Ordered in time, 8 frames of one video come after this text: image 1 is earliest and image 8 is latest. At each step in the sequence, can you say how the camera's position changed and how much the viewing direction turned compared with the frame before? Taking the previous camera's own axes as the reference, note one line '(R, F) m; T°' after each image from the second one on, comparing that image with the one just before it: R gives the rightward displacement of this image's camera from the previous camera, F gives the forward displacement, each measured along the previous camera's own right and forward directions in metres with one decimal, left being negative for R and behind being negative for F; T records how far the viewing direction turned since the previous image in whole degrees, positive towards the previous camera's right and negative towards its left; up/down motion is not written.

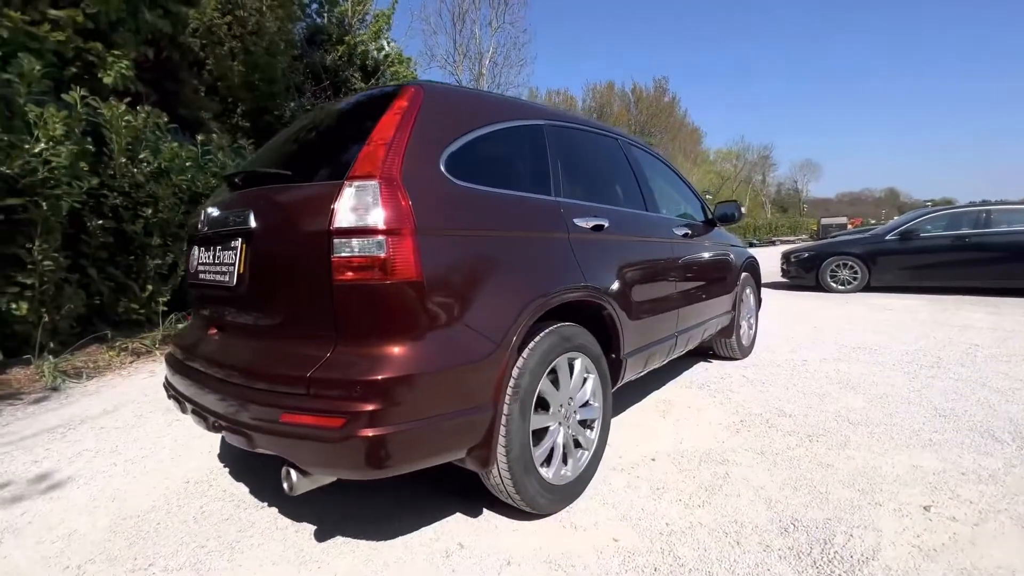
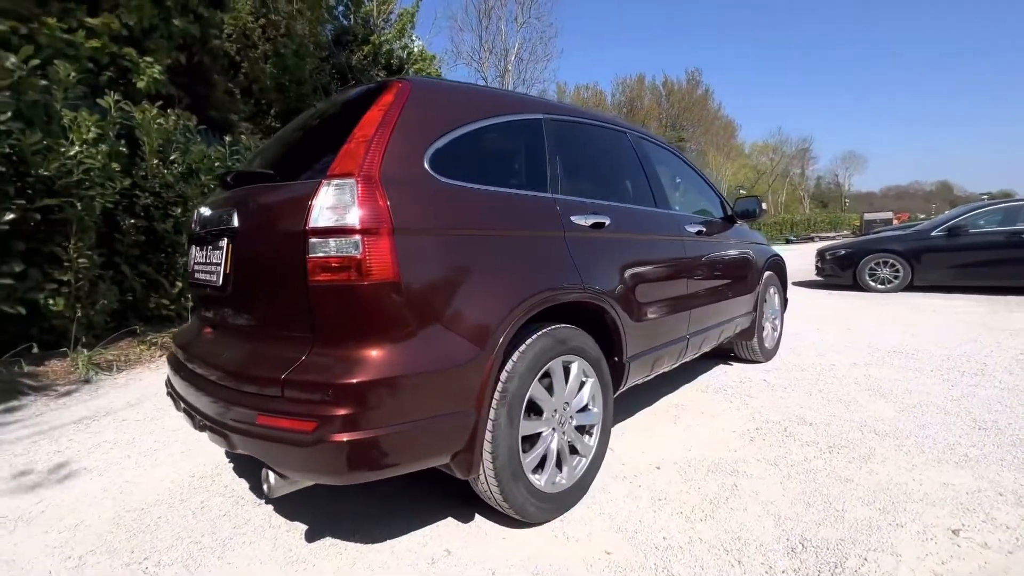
(+0.2, +0.1) m; -4°
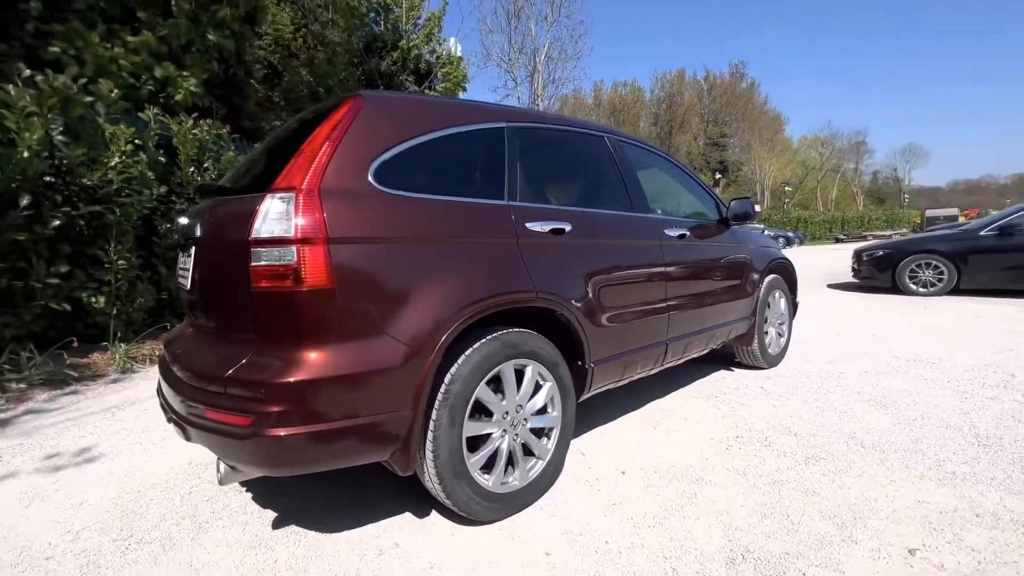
(+0.5, -0.1) m; -6°
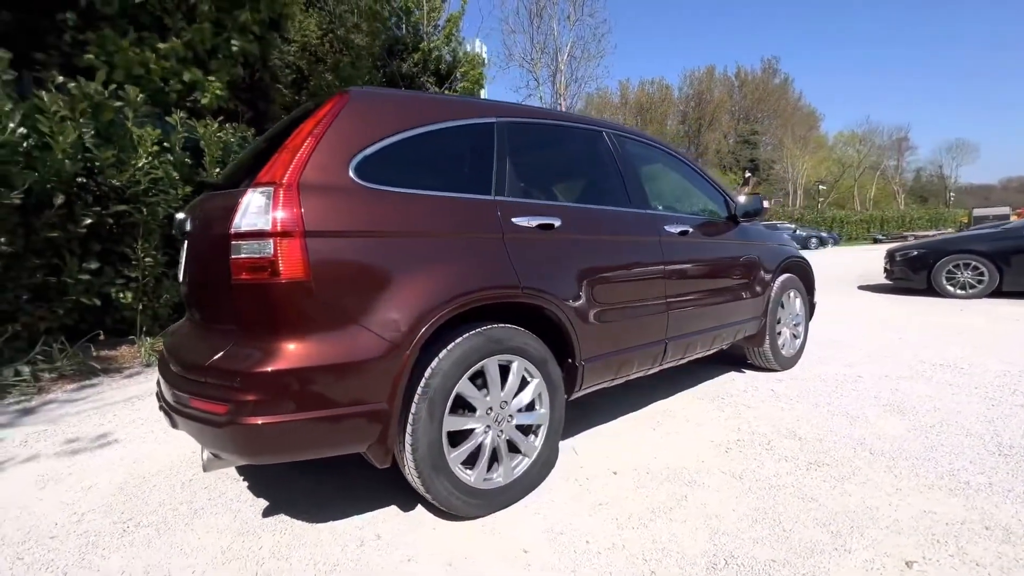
(+0.2, 0.0) m; -4°
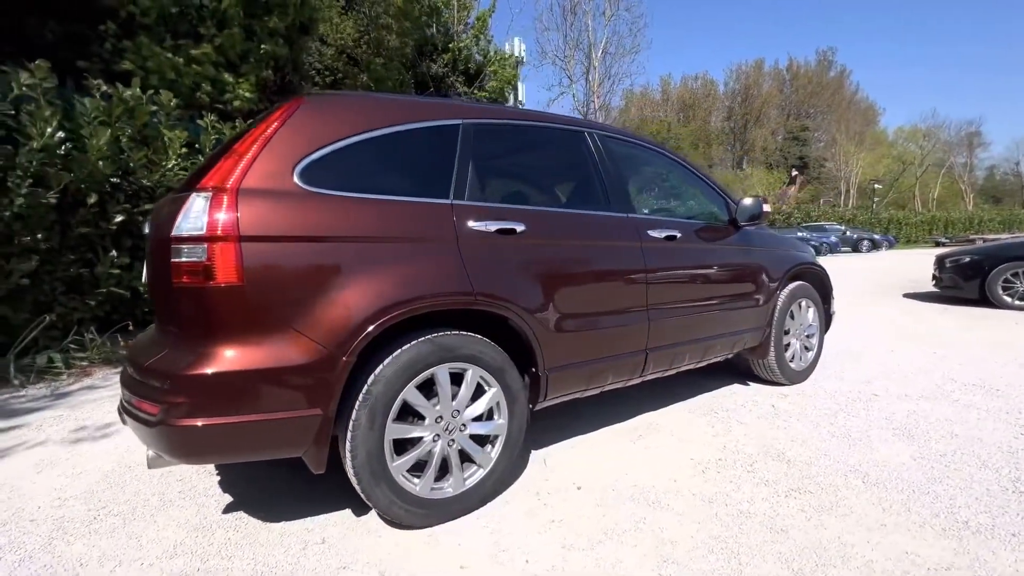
(+0.5, +0.1) m; -6°
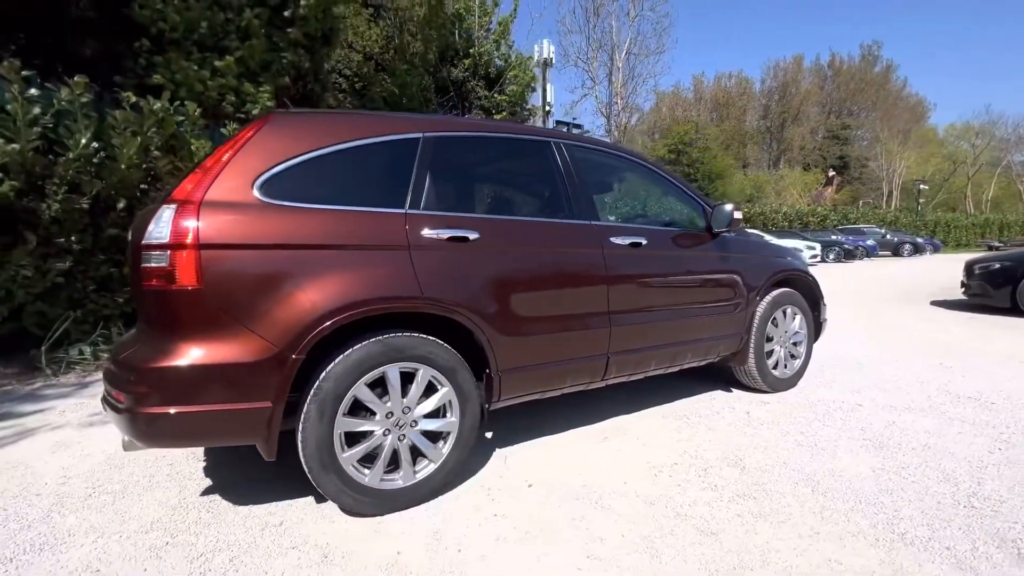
(+0.5, -0.1) m; -6°
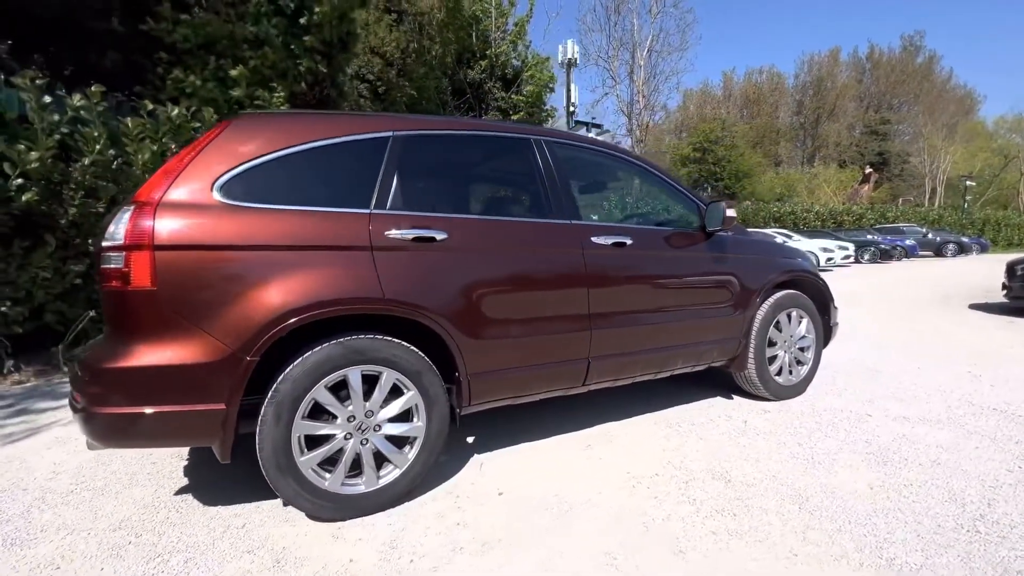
(+0.4, +0.1) m; -4°
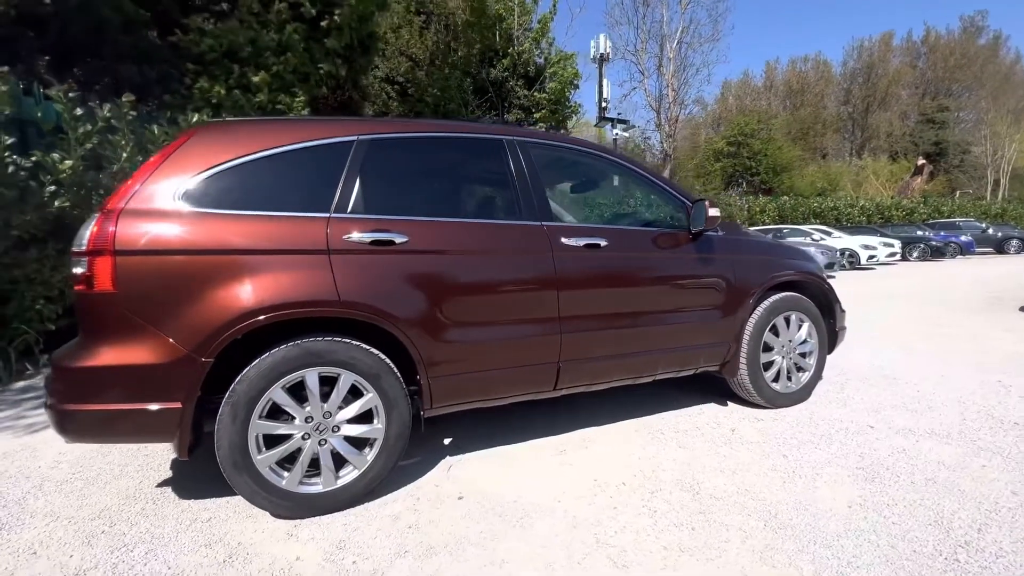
(+0.5, +0.1) m; -6°
